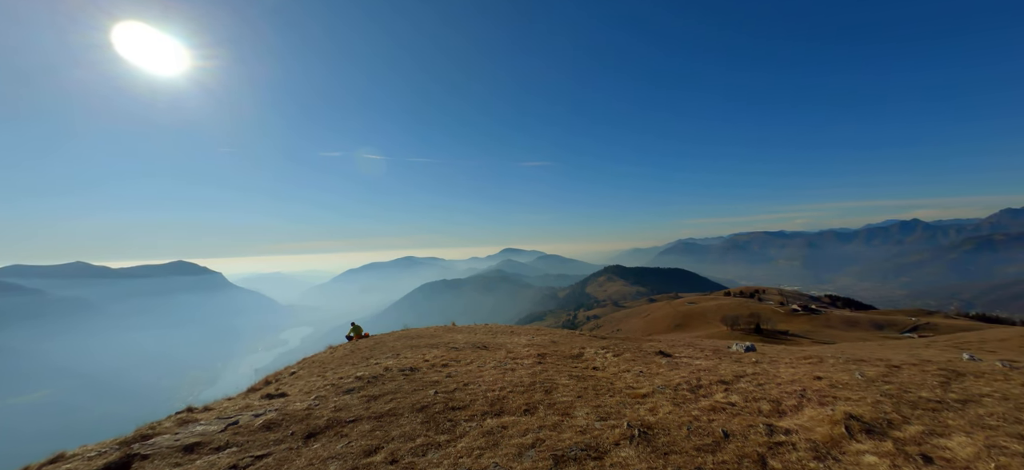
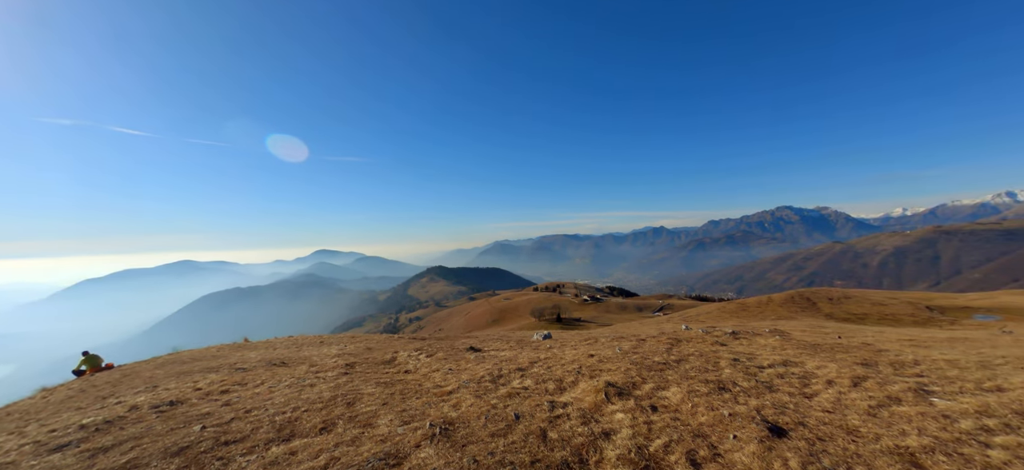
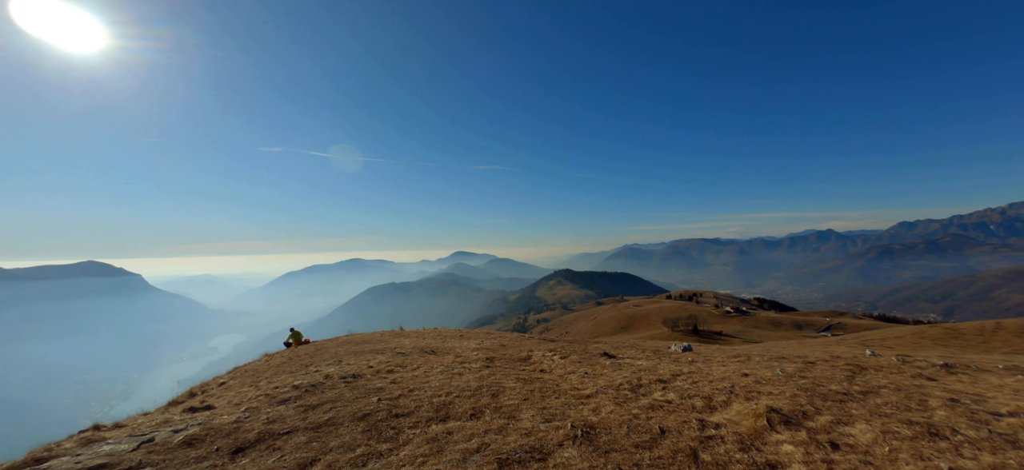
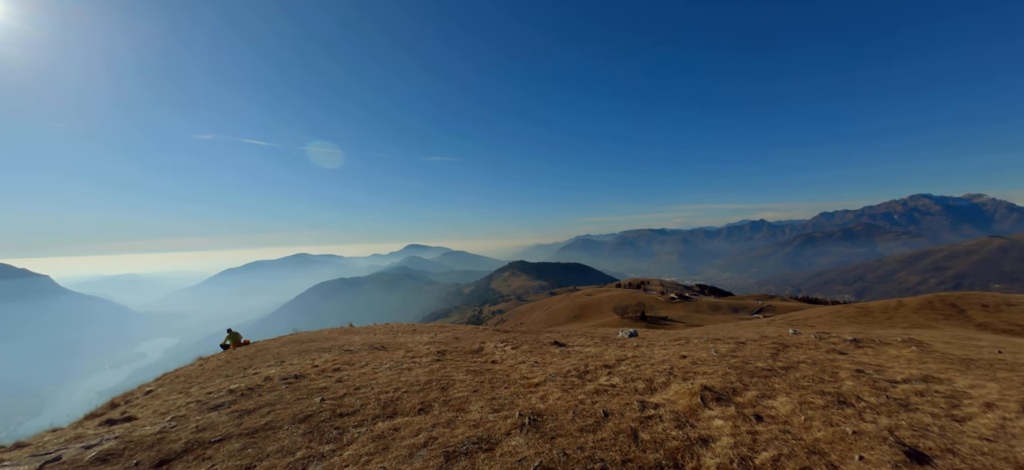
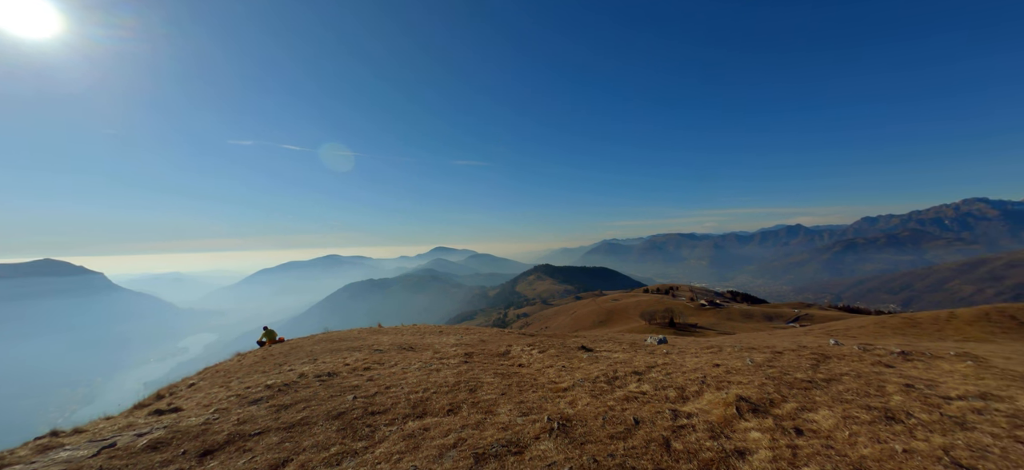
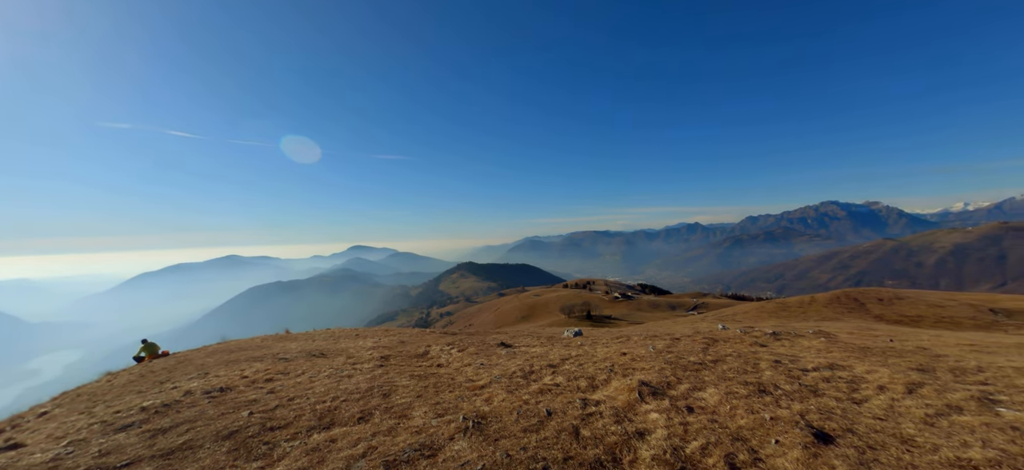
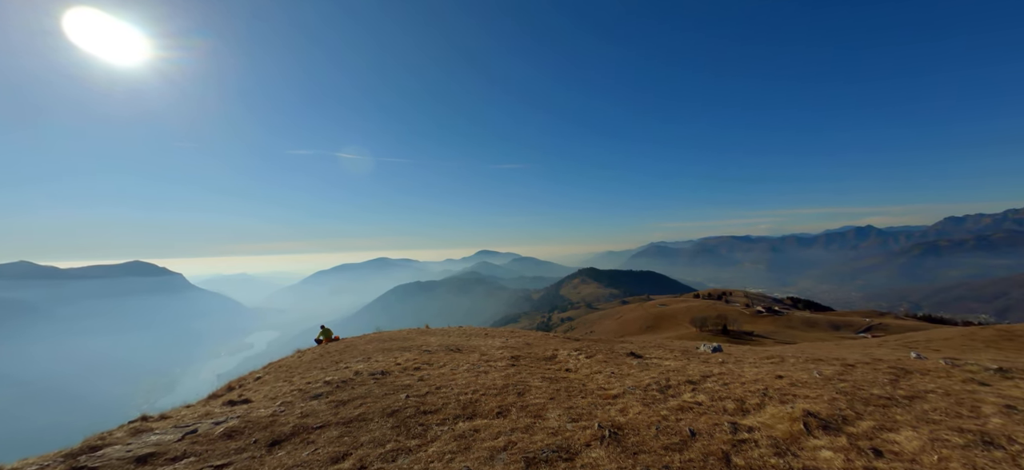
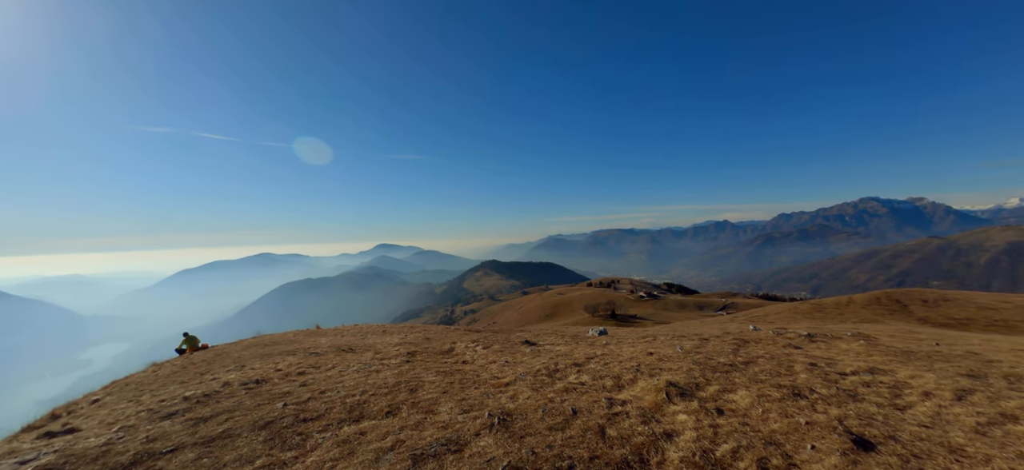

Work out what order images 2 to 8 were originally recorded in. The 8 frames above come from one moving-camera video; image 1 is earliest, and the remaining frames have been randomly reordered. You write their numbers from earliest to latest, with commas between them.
7, 3, 5, 4, 8, 6, 2
